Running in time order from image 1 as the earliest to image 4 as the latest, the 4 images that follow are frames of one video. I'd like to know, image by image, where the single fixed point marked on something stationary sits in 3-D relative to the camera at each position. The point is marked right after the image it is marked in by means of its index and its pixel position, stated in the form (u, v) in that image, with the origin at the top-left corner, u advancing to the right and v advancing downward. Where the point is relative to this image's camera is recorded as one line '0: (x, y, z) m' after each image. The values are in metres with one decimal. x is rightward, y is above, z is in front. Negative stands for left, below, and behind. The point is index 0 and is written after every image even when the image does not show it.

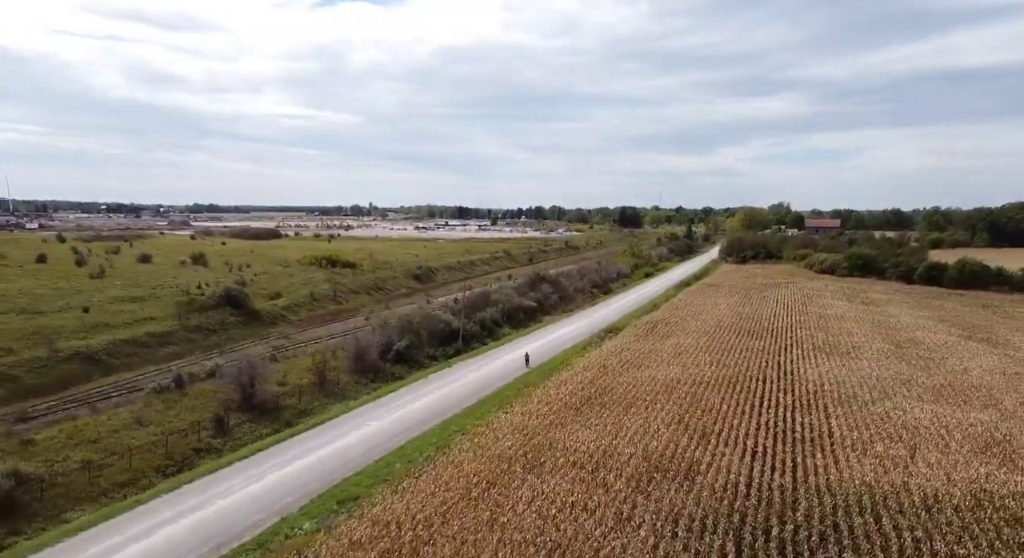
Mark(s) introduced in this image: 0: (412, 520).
0: (-1.7, -4.1, +10.1) m
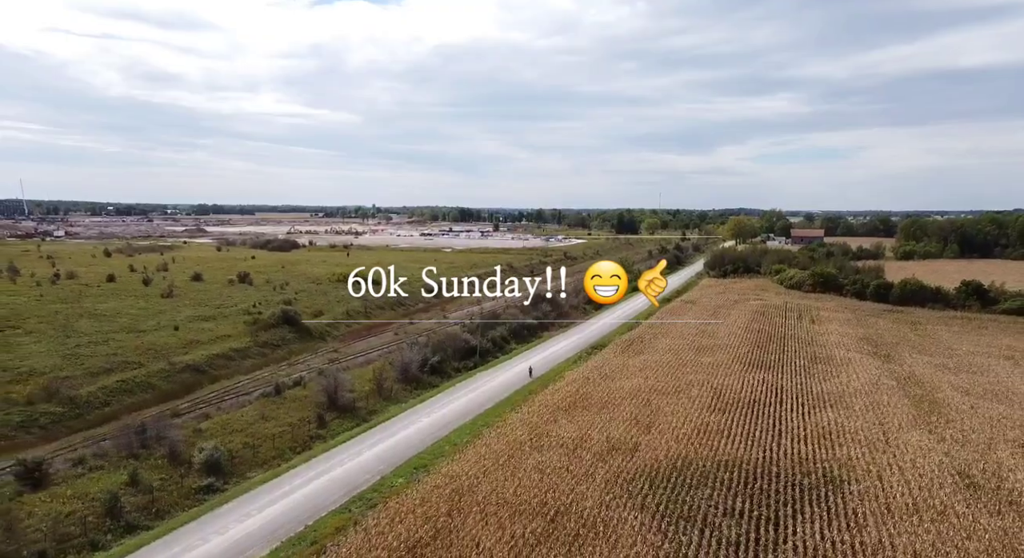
0: (-1.4, -5.7, +17.1) m
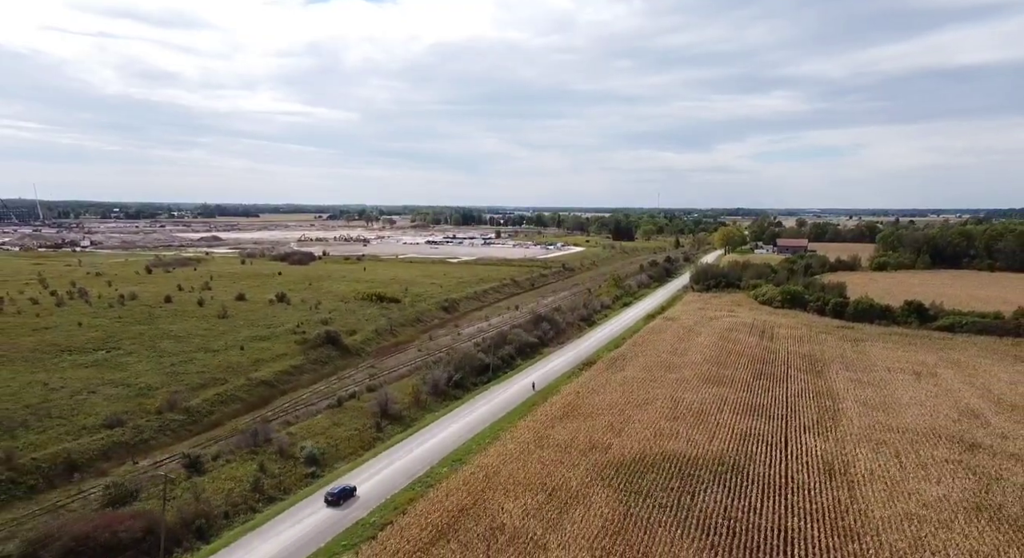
0: (-1.0, -7.9, +24.7) m
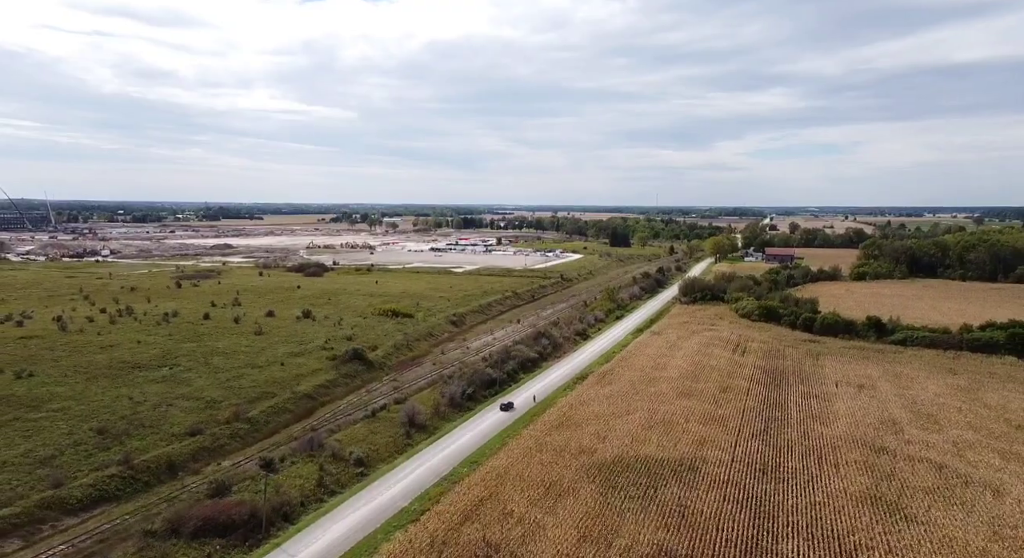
0: (-0.6, -10.1, +31.5) m
